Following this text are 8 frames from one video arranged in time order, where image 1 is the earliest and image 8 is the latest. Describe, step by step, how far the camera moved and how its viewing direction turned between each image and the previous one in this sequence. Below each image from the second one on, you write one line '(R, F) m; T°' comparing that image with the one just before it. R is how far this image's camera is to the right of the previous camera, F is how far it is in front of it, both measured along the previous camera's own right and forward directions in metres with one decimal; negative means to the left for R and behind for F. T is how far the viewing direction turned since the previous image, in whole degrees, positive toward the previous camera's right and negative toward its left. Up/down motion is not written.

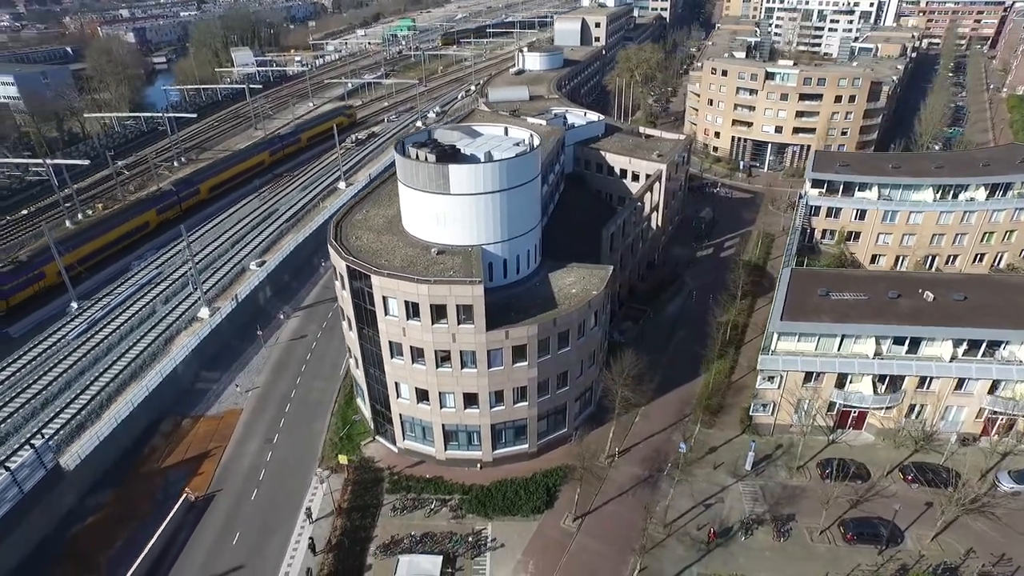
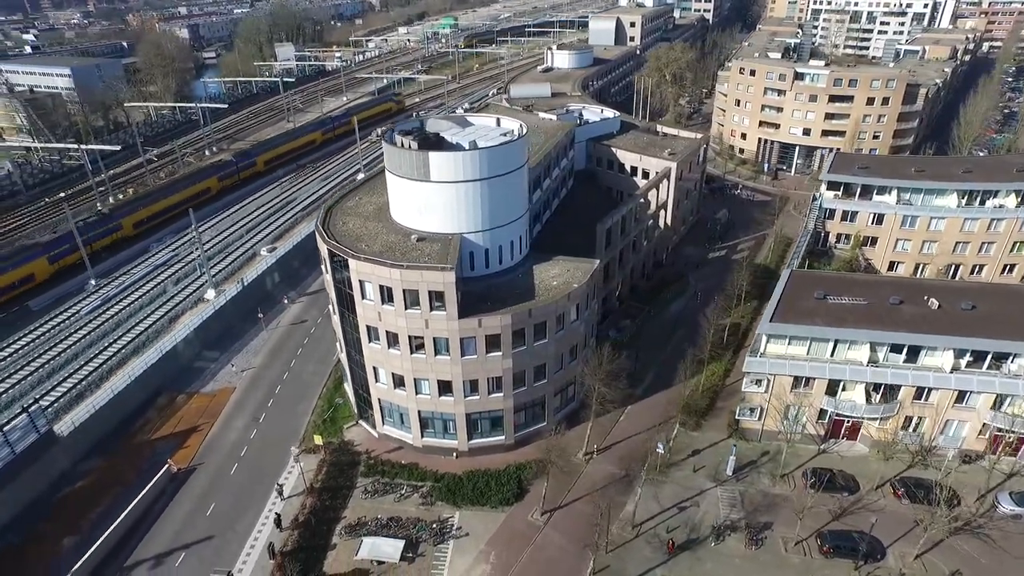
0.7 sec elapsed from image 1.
(+4.0, +0.3) m; -4°
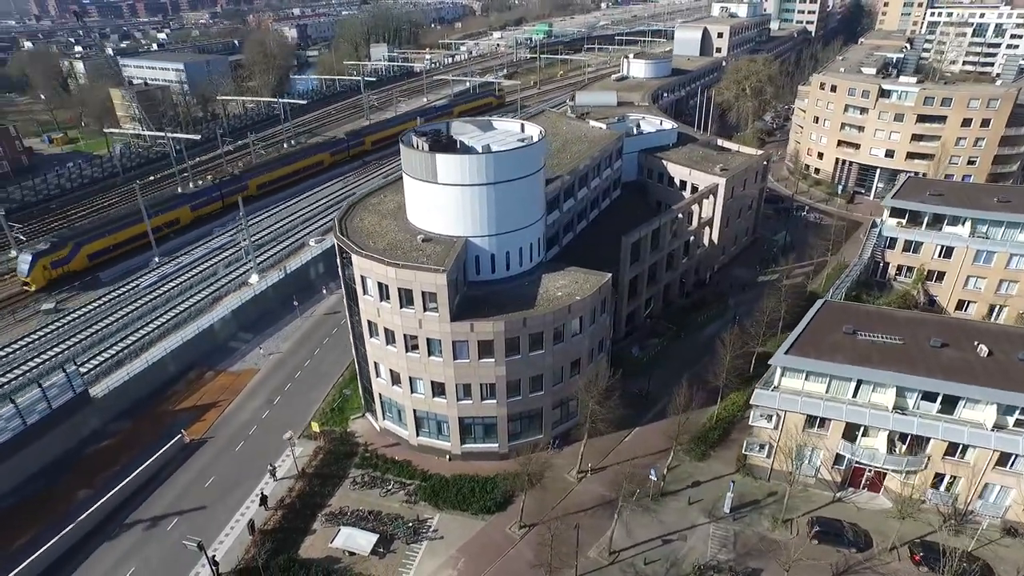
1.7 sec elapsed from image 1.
(+5.3, +0.8) m; -8°
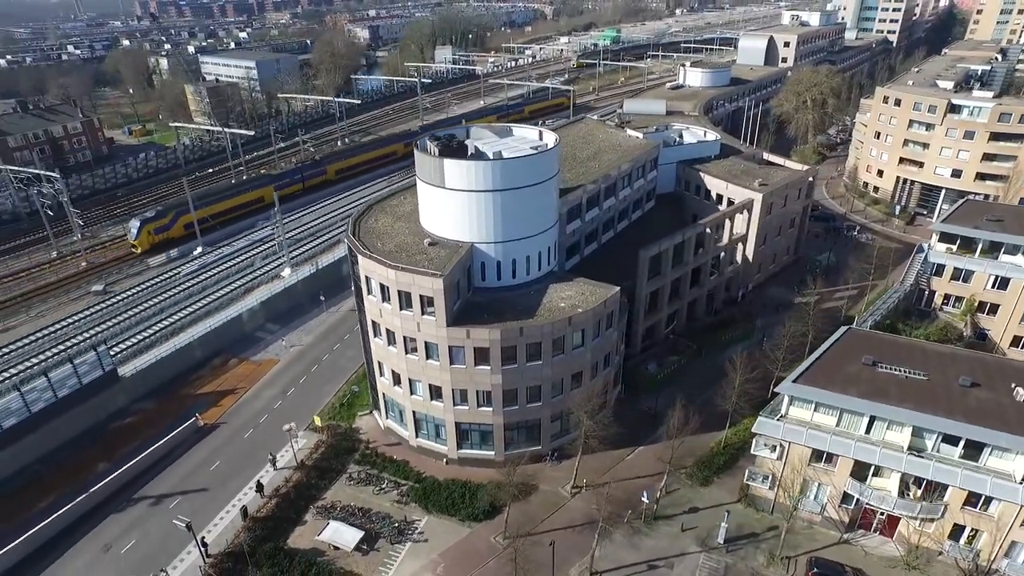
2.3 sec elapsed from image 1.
(+3.7, +0.5) m; -6°
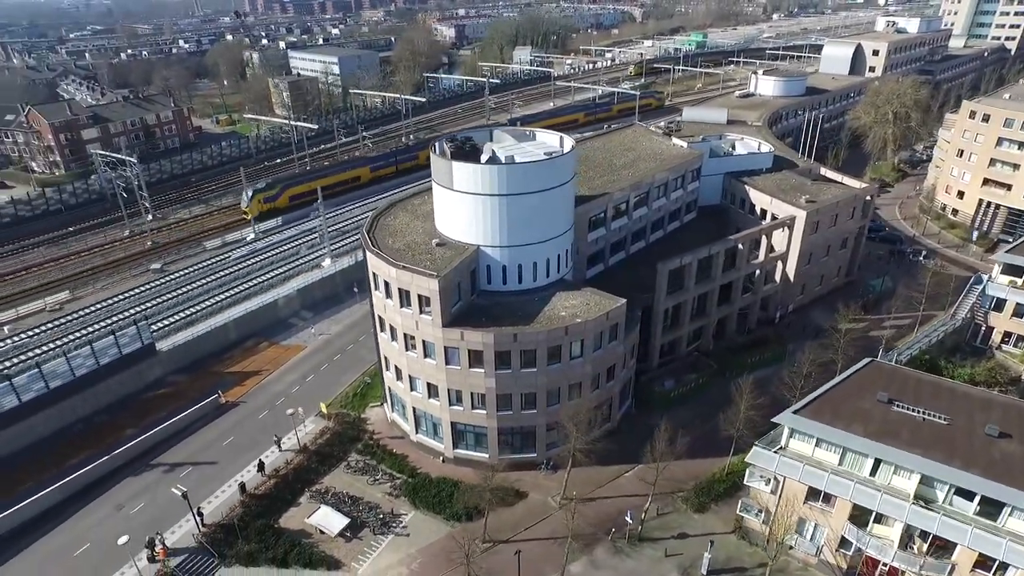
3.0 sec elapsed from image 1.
(+4.7, +0.4) m; -7°
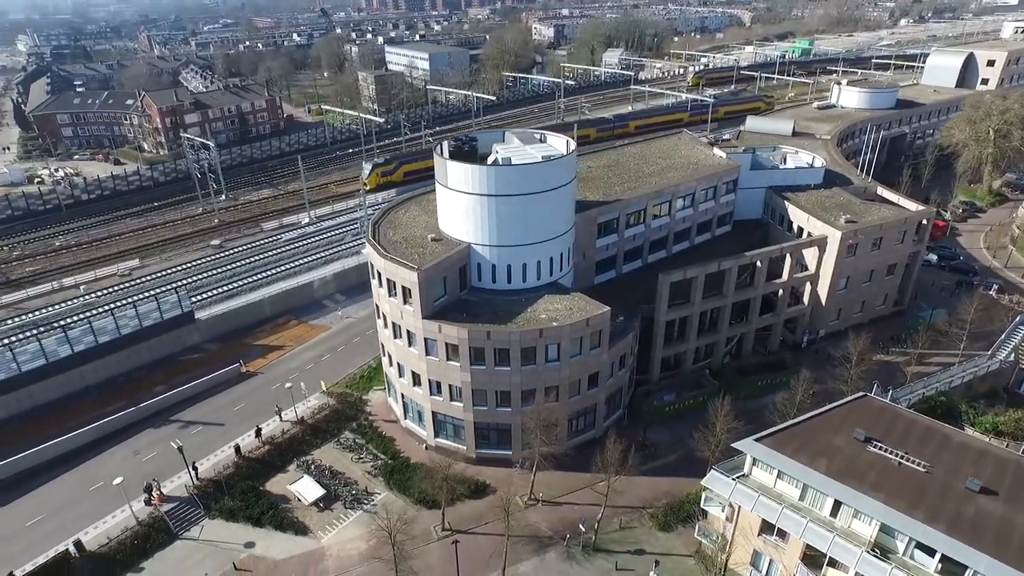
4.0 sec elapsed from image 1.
(+6.9, -0.2) m; -9°
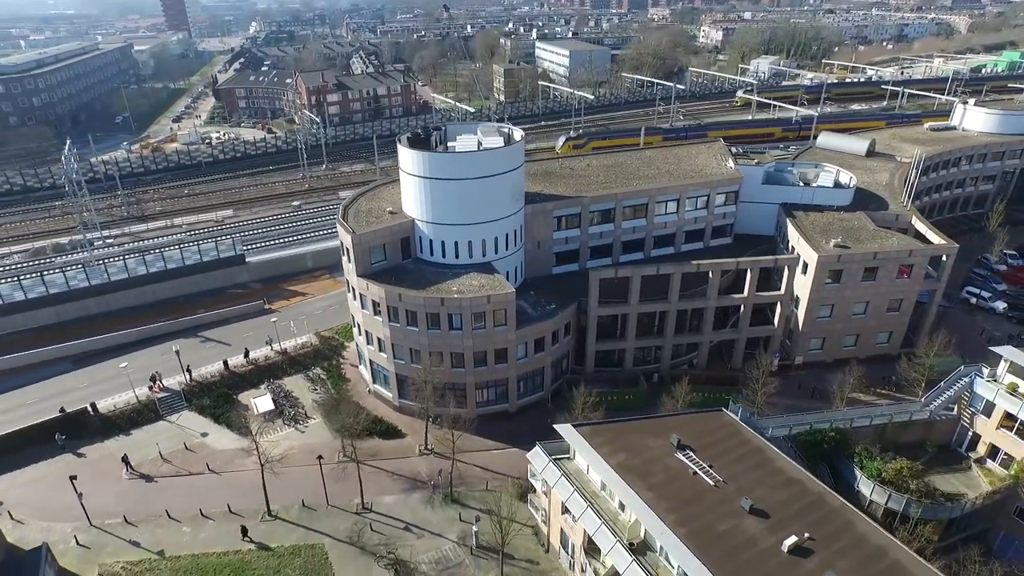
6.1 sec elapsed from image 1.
(+17.2, -1.9) m; -15°
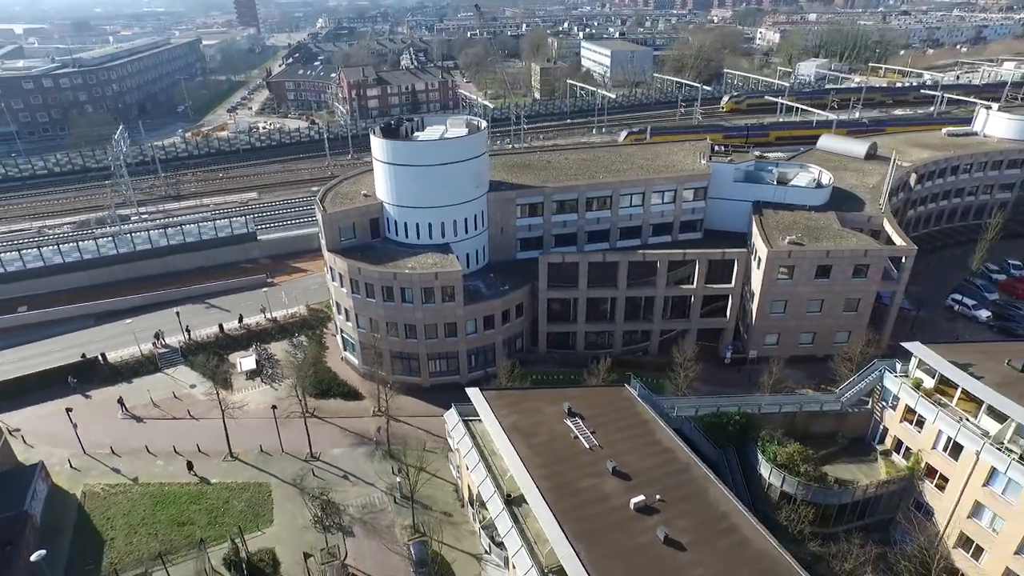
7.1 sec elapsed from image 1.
(+8.4, -2.9) m; -6°
